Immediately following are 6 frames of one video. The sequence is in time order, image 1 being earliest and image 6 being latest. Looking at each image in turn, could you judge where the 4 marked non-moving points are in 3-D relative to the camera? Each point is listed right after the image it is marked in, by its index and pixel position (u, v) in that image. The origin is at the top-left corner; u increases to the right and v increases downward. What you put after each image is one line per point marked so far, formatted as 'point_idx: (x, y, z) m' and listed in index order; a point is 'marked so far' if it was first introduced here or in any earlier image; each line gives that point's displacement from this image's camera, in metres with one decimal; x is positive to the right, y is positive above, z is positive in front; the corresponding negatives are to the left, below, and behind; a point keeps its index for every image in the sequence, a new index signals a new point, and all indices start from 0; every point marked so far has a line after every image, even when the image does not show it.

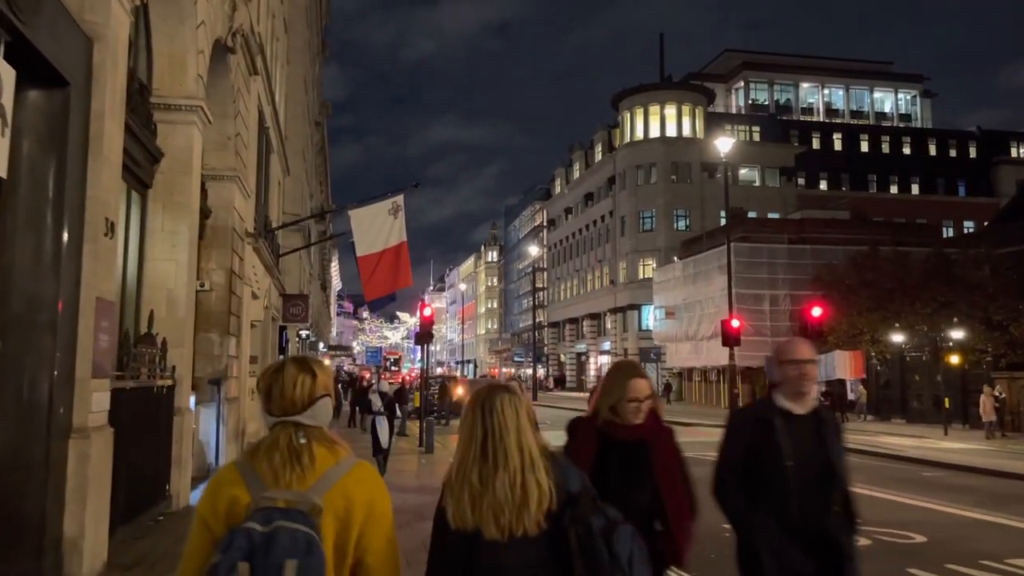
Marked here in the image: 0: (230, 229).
0: (-5.2, +1.1, +14.9) m
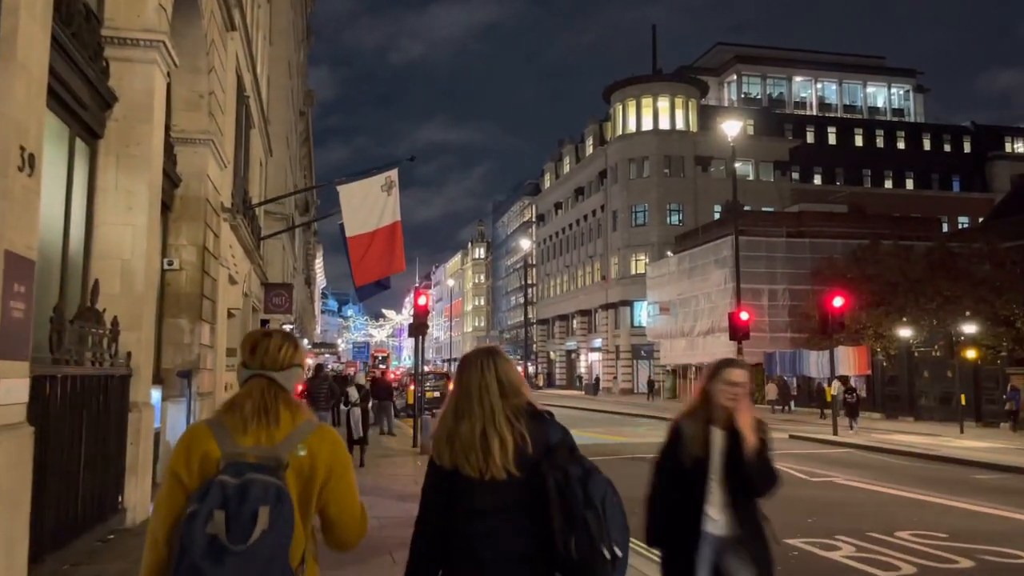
0: (-5.0, +1.4, +13.1) m
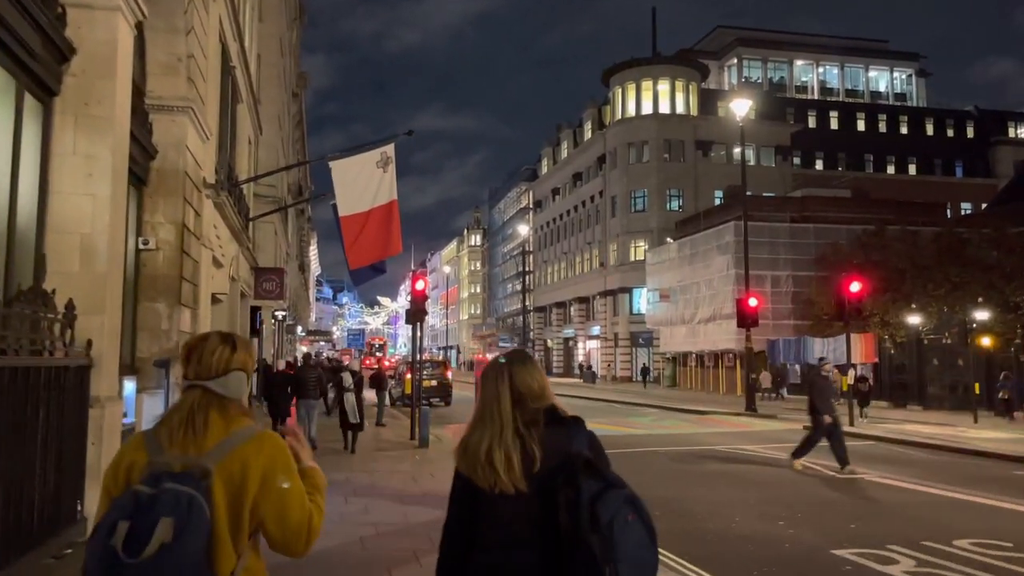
0: (-4.9, +1.7, +11.9) m
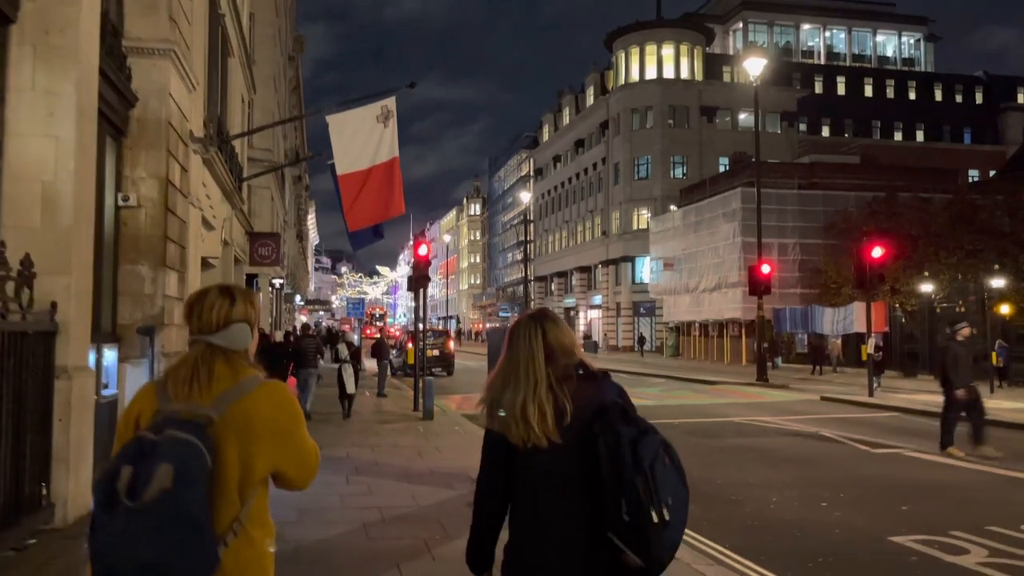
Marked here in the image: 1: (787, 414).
0: (-4.7, +2.2, +10.9) m
1: (+6.1, -2.8, +18.0) m
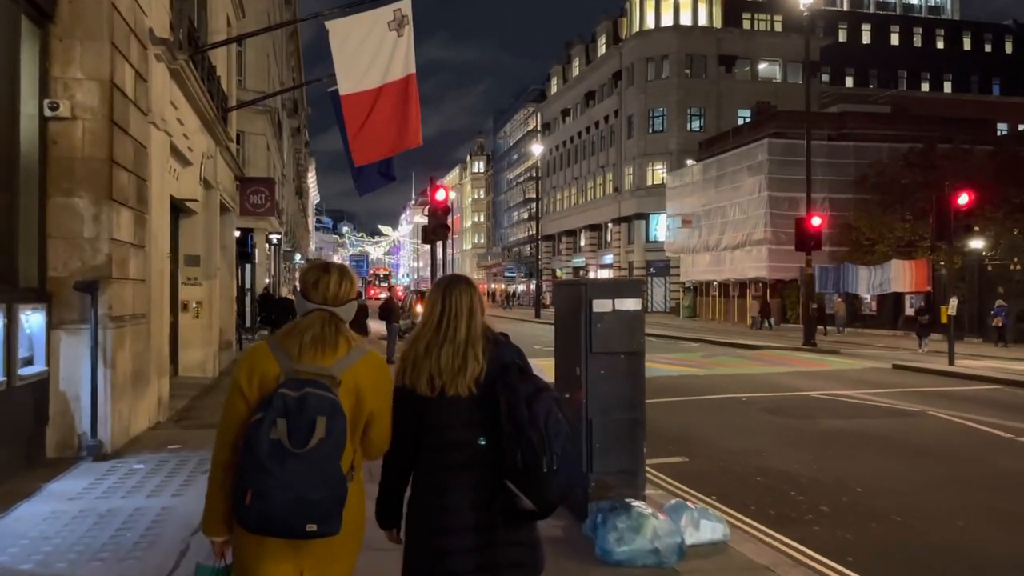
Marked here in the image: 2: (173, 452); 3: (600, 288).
0: (-4.1, +2.8, +8.1) m
1: (+6.8, -1.9, +15.4) m
2: (-3.5, -1.7, +8.3) m
3: (+0.6, 0.0, +6.0) m
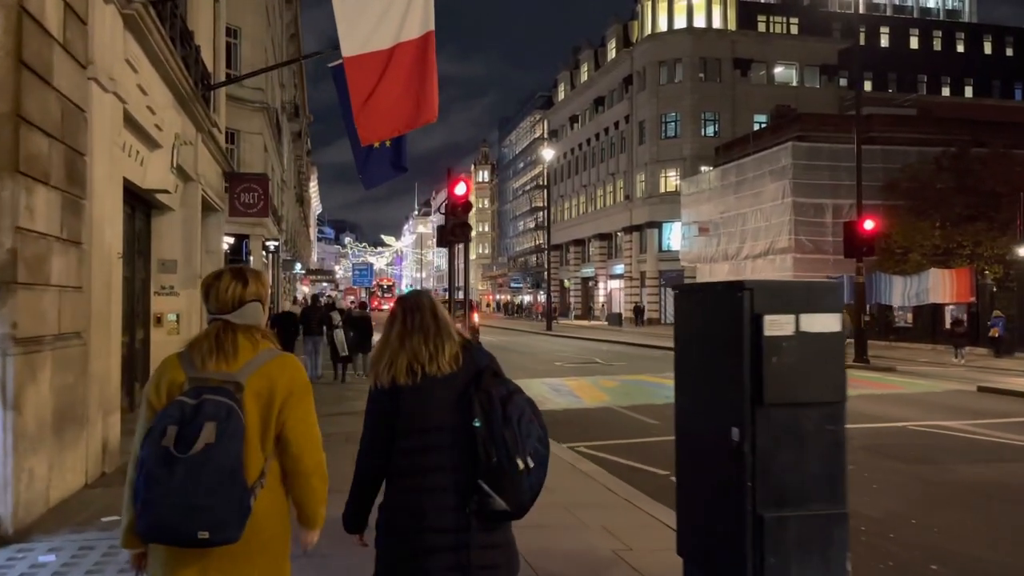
0: (-3.5, +2.8, +5.7) m
1: (+7.3, -2.1, +12.9) m
2: (-2.9, -1.7, +5.9) m
3: (+1.2, 0.0, +3.6) m
